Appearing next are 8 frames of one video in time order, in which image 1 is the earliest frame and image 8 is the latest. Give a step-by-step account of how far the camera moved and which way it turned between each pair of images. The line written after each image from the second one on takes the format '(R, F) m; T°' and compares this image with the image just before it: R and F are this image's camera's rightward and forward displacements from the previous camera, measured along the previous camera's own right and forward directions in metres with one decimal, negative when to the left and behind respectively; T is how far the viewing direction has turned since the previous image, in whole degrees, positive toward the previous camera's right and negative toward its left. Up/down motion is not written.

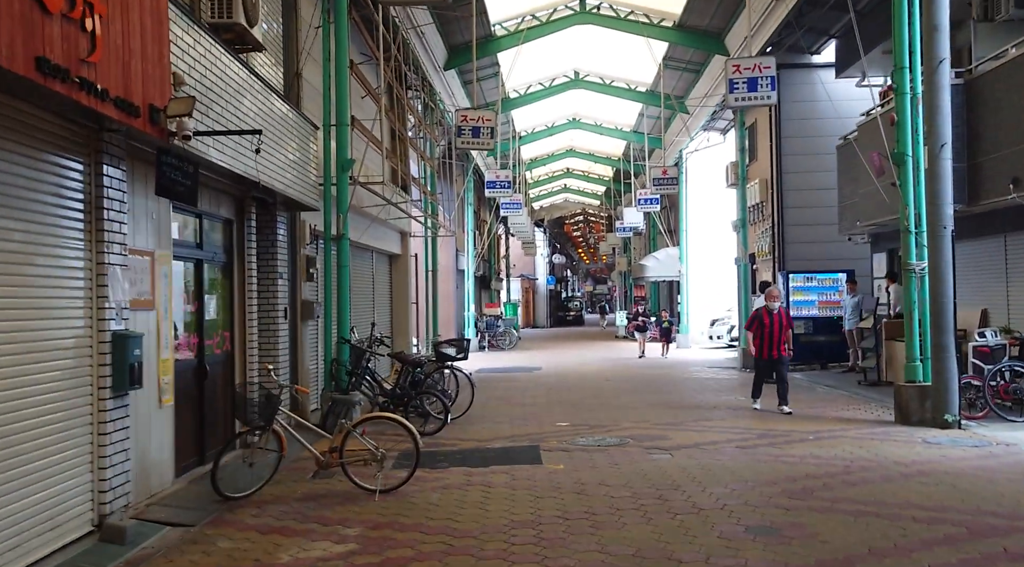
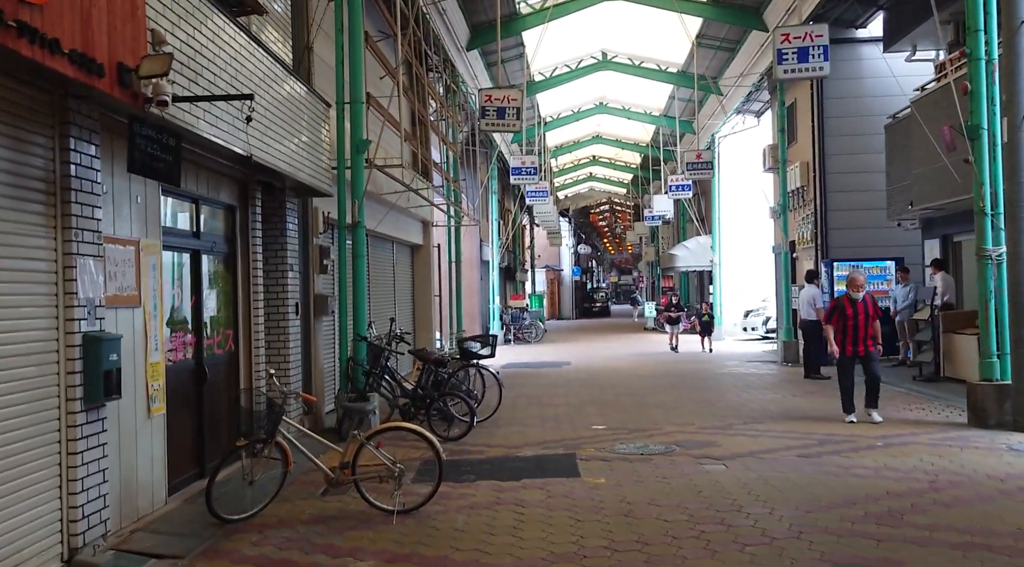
(-0.1, +0.9) m; -1°
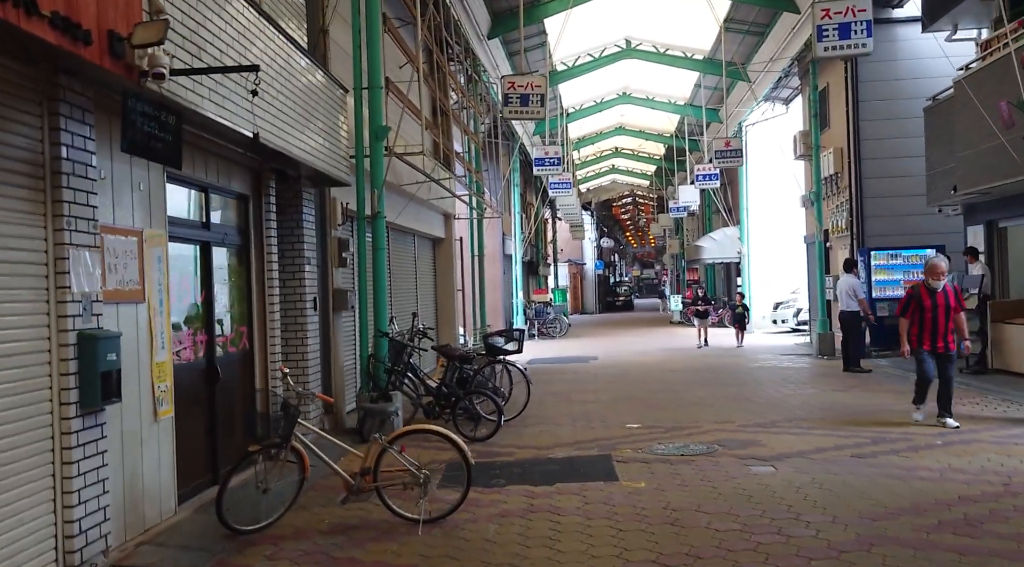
(-0.1, +0.5) m; -1°
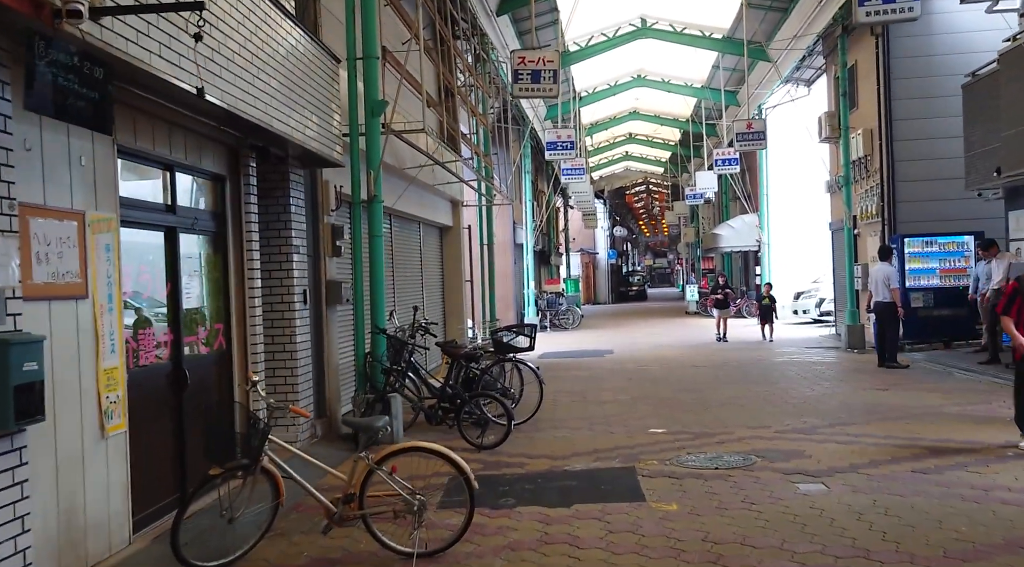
(0.0, +0.9) m; -1°
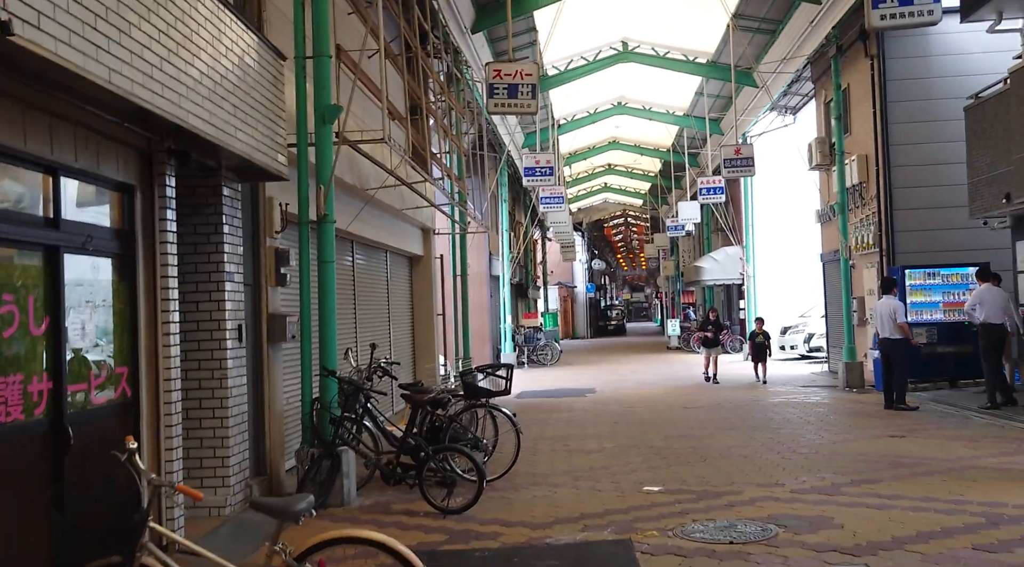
(0.0, +1.2) m; +1°
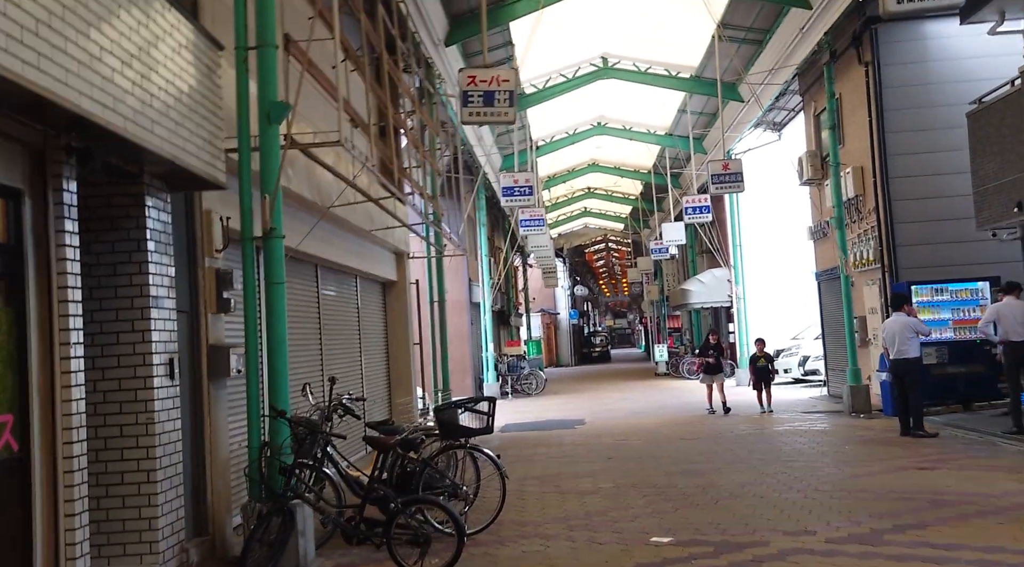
(0.0, +1.0) m; +1°
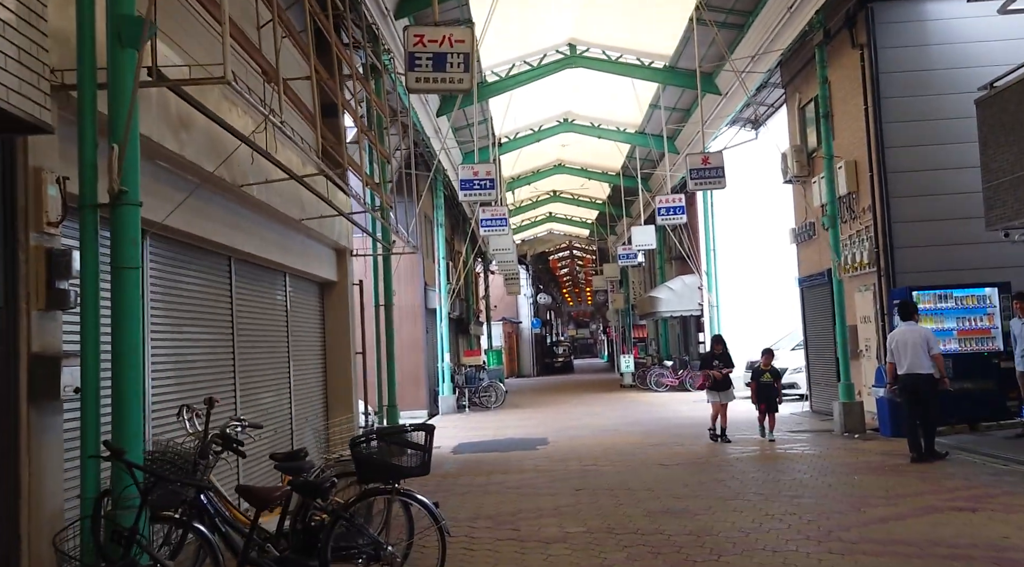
(+0.1, +1.7) m; +2°
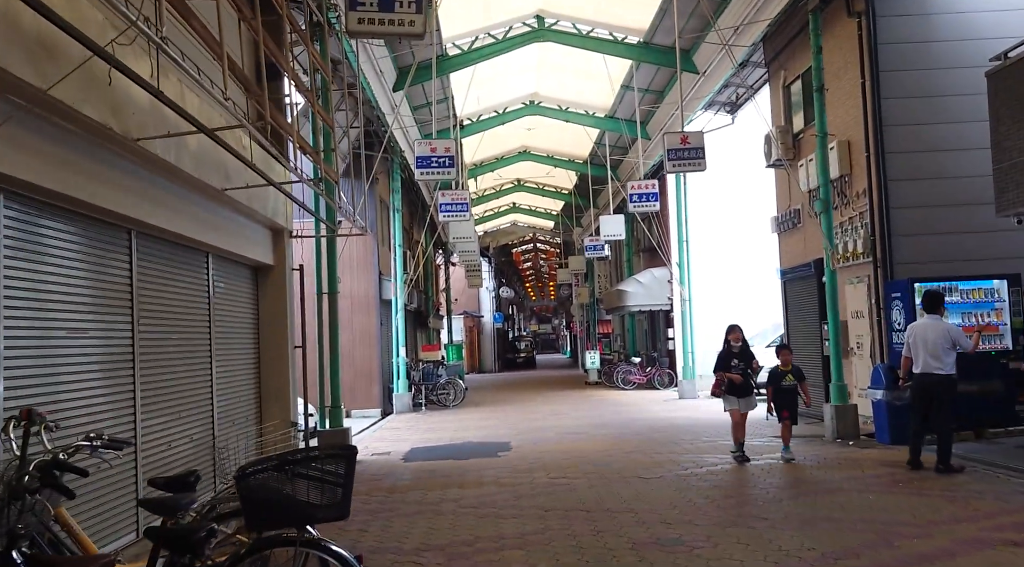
(0.0, +1.5) m; +2°
